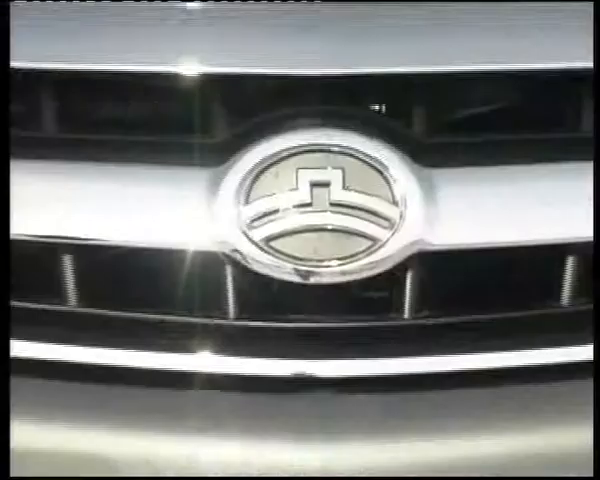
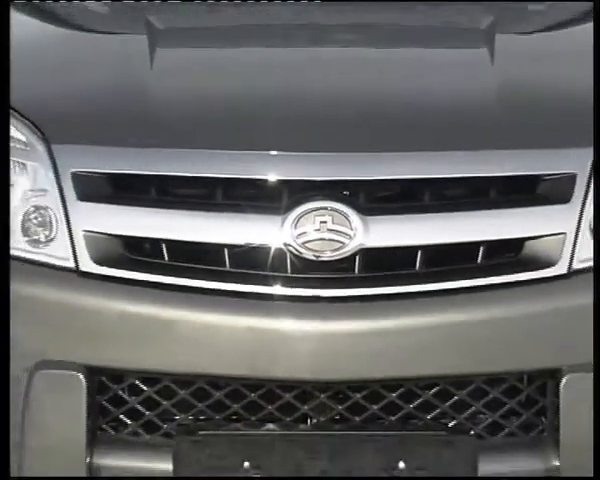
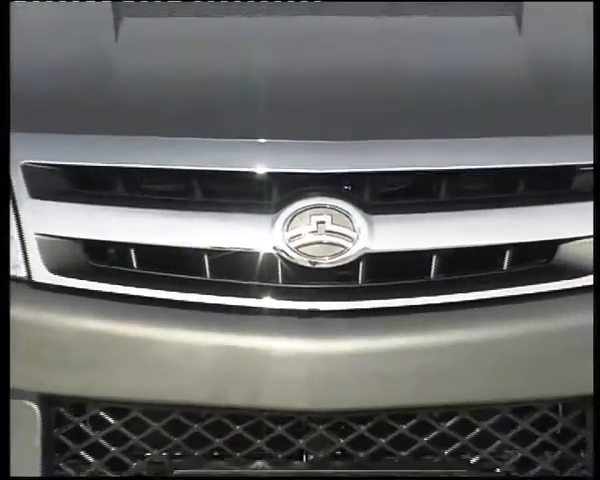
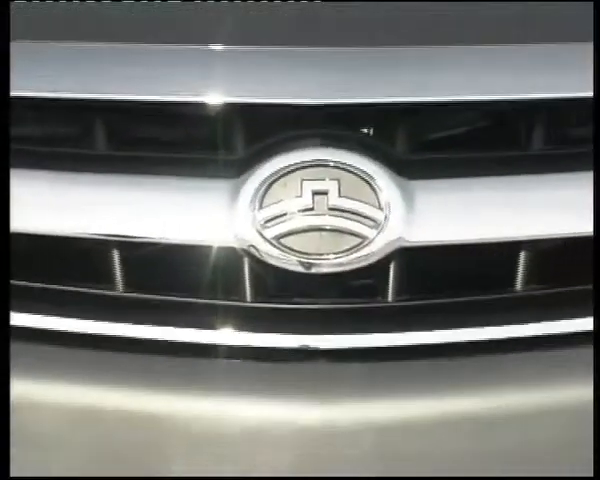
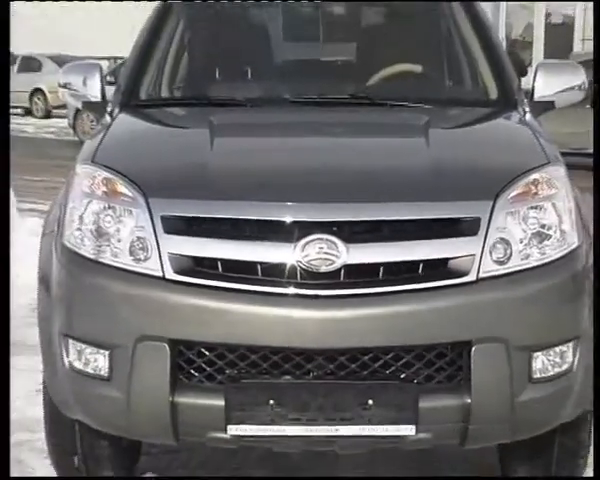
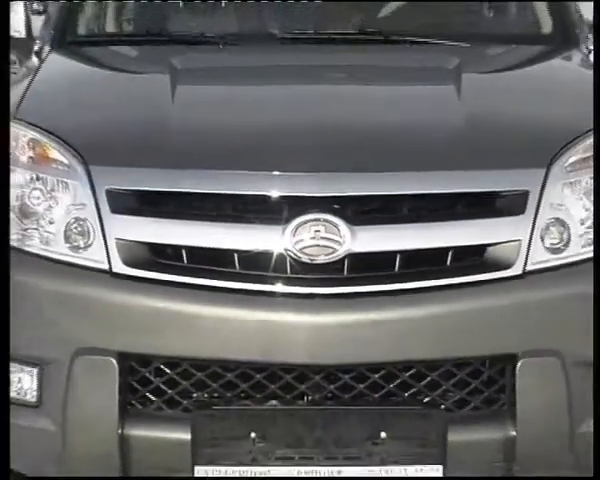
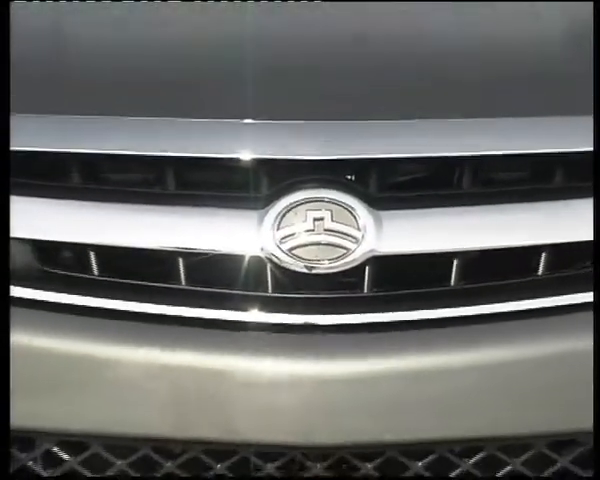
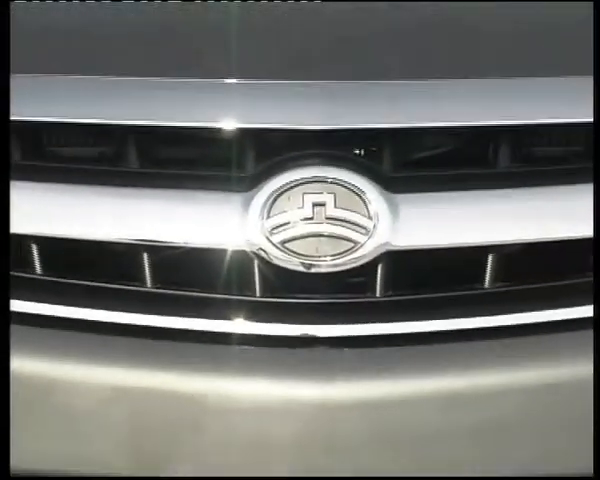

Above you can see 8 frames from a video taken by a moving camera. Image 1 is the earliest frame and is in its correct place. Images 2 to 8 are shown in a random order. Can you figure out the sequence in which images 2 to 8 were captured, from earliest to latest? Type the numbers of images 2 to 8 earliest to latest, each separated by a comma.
4, 8, 7, 3, 2, 6, 5
